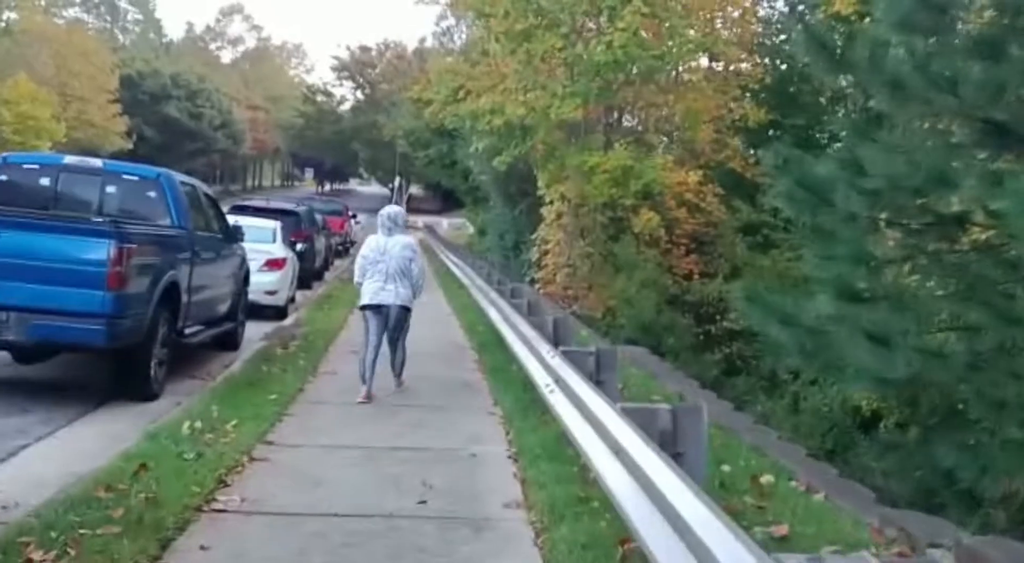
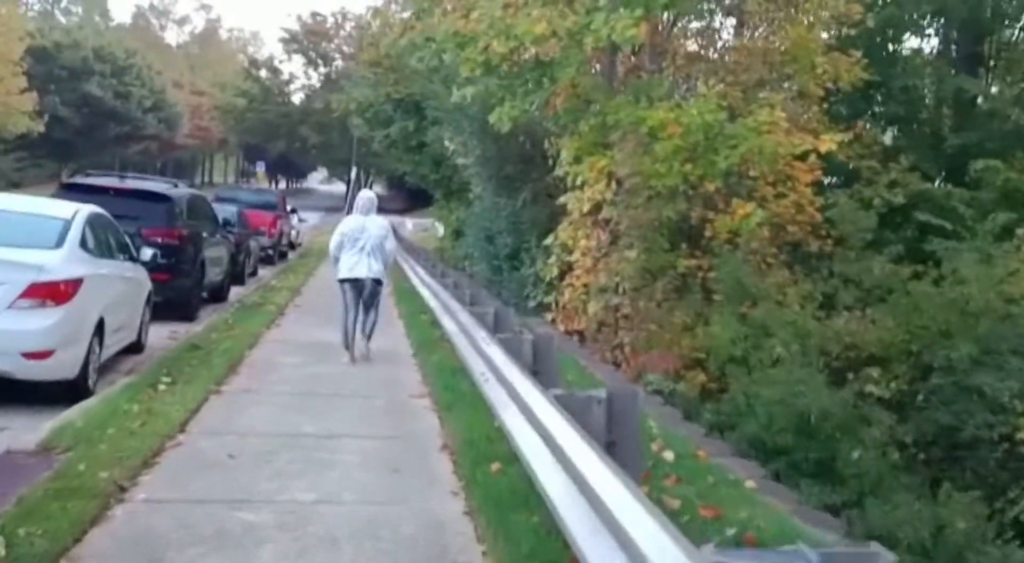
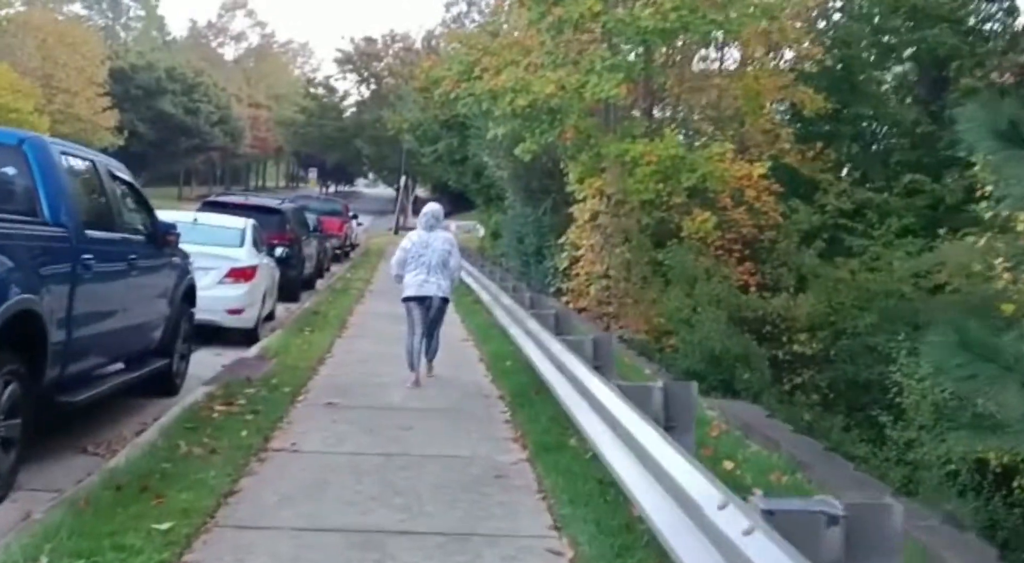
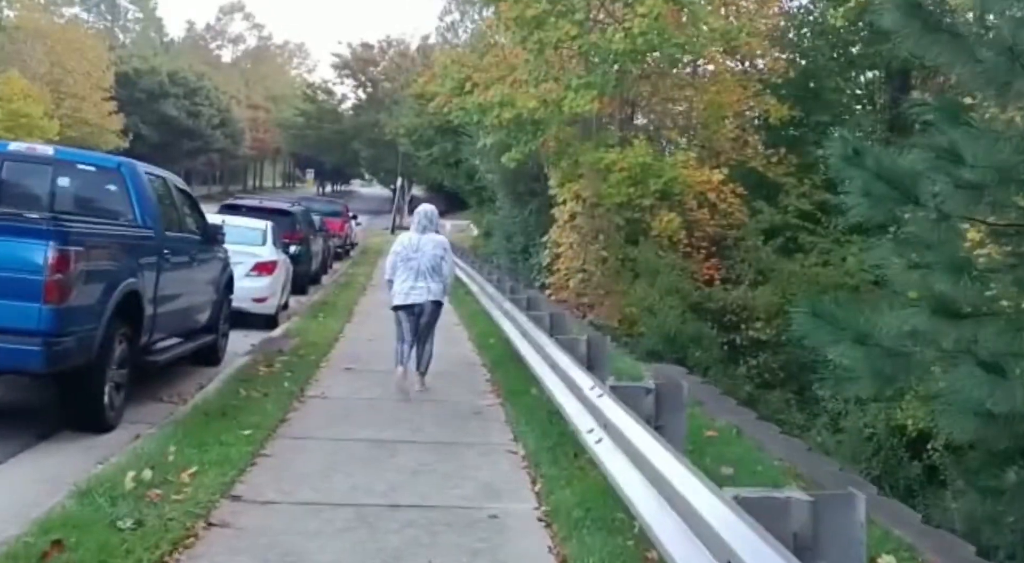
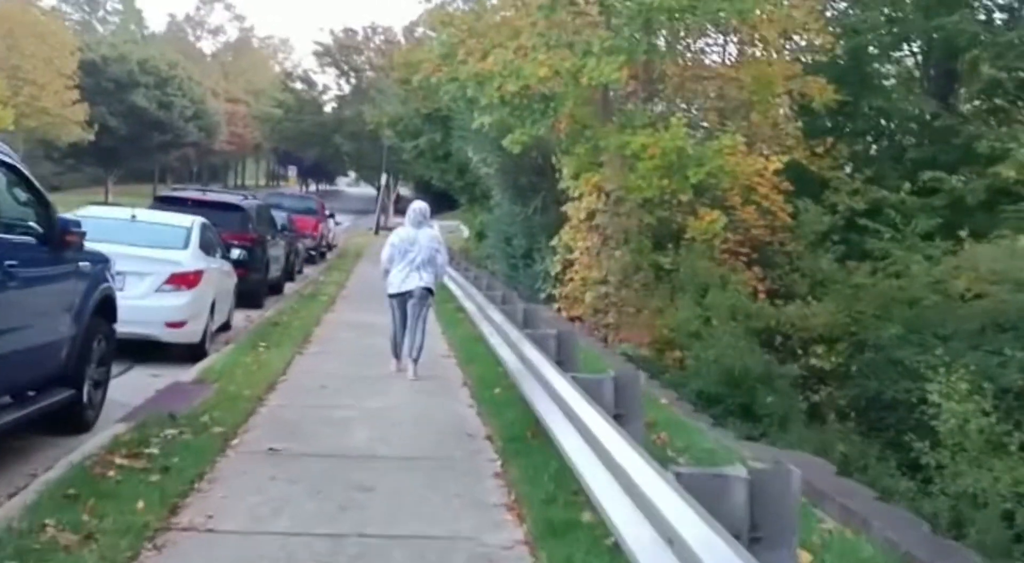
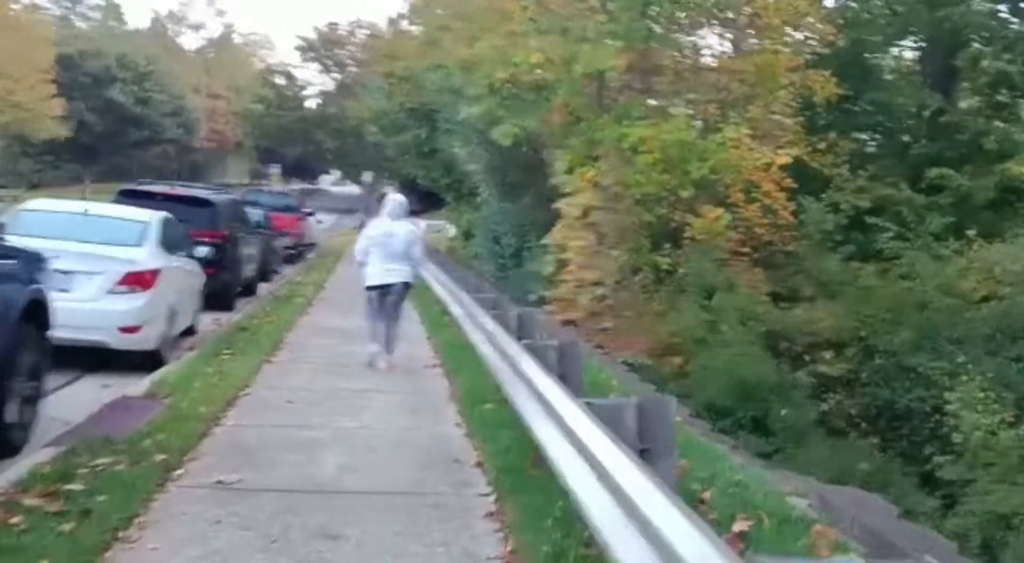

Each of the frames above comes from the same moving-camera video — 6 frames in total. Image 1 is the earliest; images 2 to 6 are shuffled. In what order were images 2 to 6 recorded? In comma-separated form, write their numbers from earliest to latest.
4, 3, 5, 6, 2
